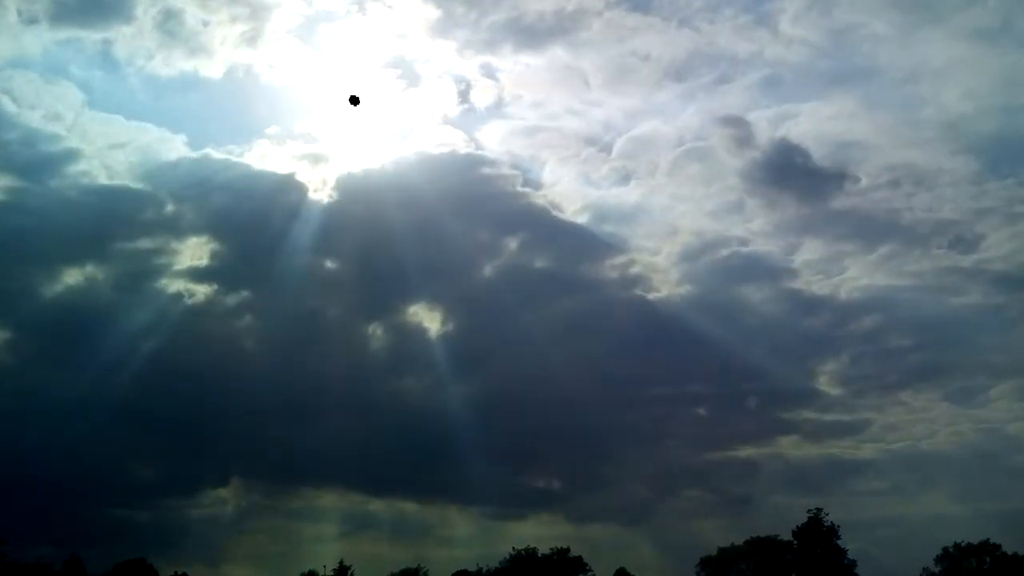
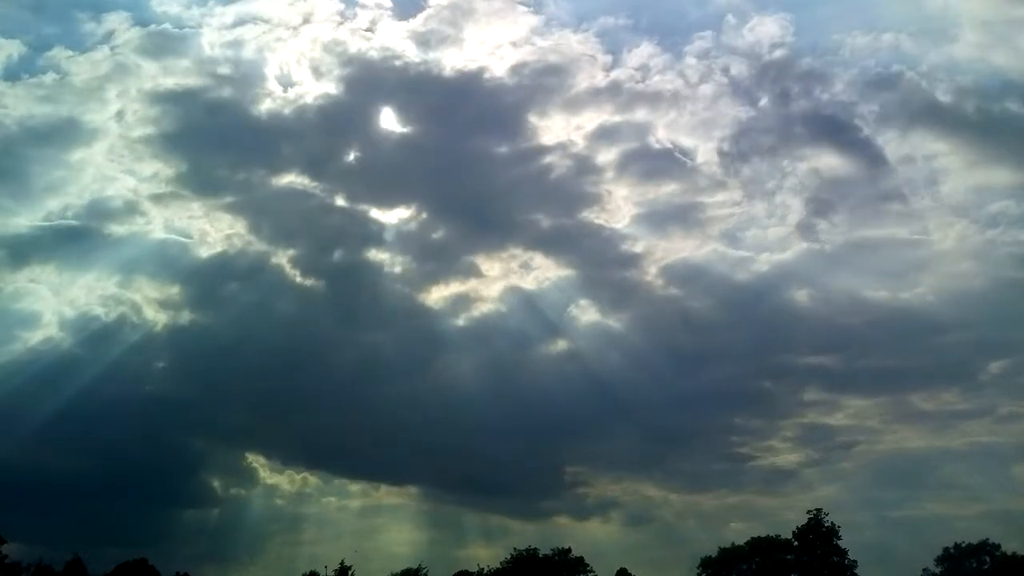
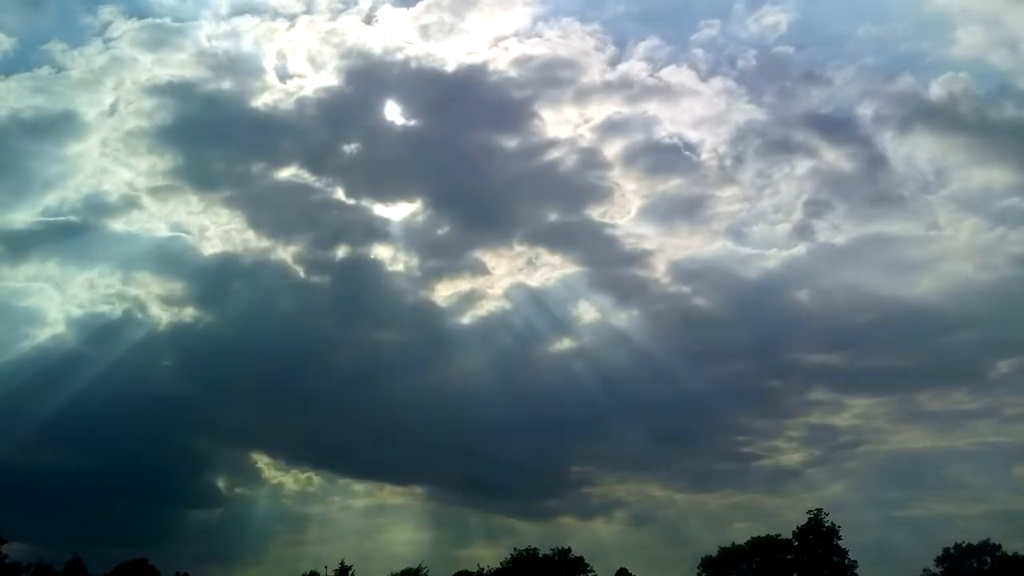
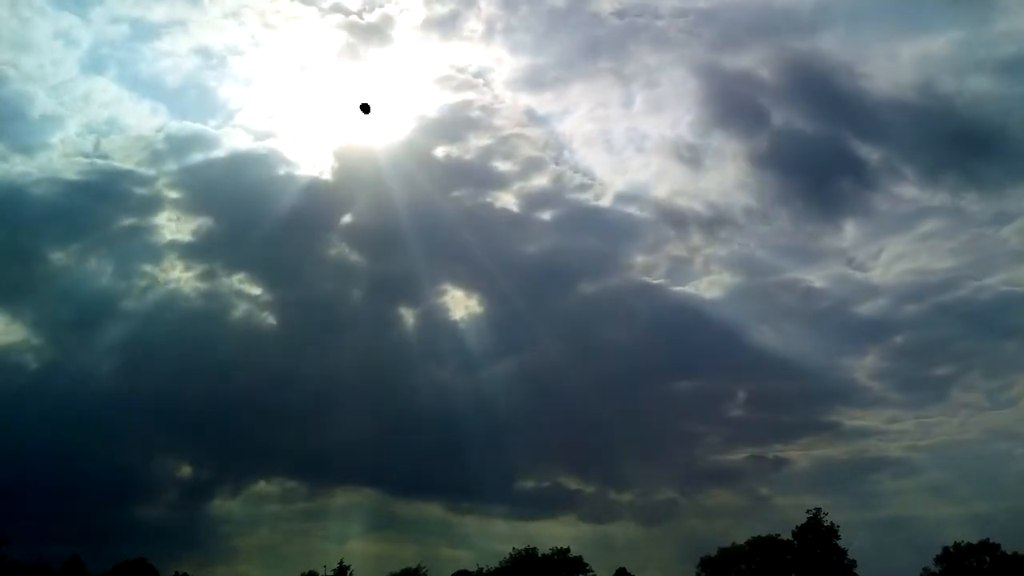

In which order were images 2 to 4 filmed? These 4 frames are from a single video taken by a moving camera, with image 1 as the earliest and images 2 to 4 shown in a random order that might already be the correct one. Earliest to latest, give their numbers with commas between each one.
4, 2, 3
